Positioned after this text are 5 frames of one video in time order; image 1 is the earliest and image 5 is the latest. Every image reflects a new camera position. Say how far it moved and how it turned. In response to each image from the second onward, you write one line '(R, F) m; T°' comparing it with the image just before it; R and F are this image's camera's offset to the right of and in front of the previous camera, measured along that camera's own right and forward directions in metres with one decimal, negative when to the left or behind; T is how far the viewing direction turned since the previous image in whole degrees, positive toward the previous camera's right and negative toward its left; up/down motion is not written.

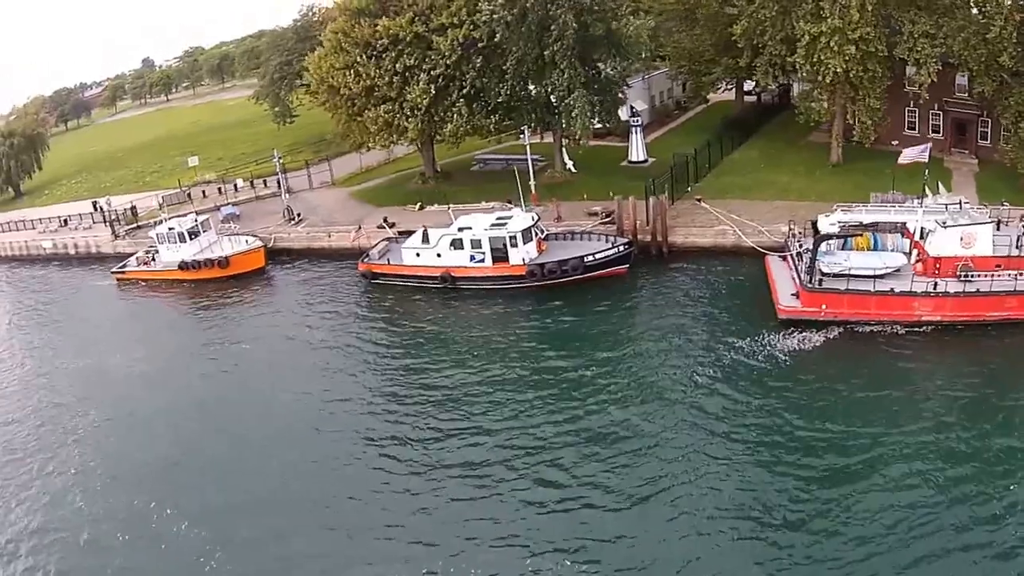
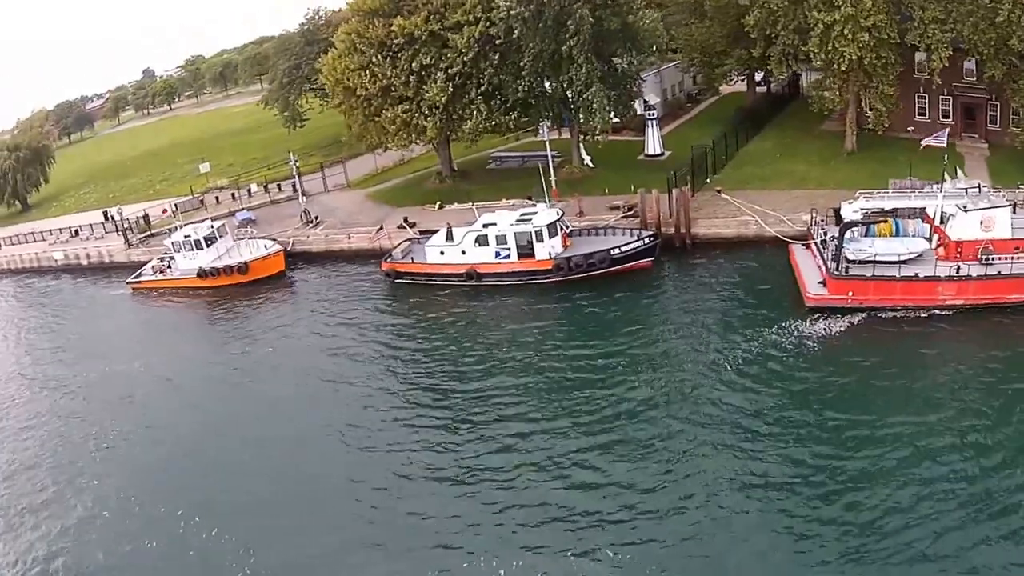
(-0.9, 0.0) m; 0°
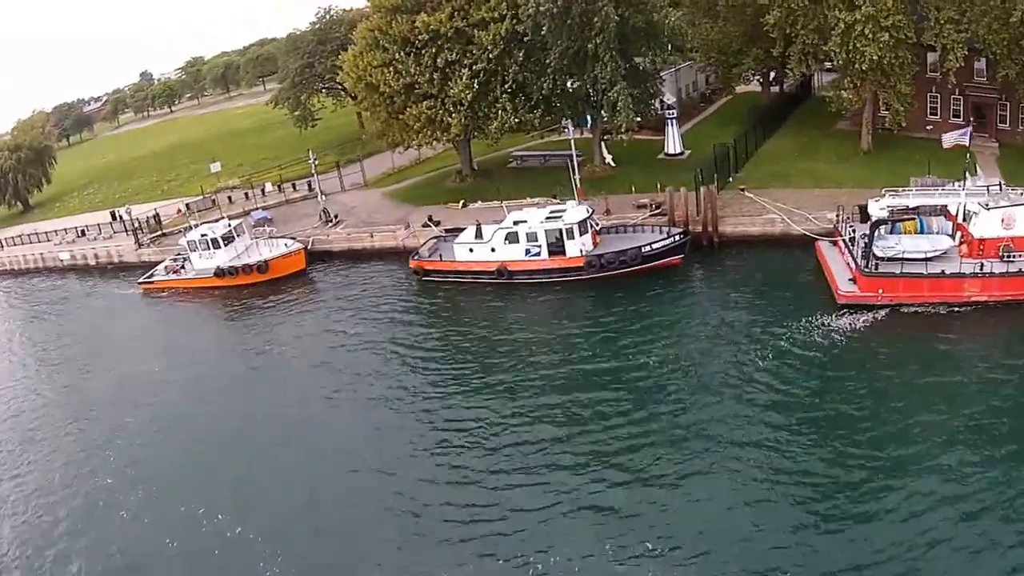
(-1.4, +0.1) m; 0°
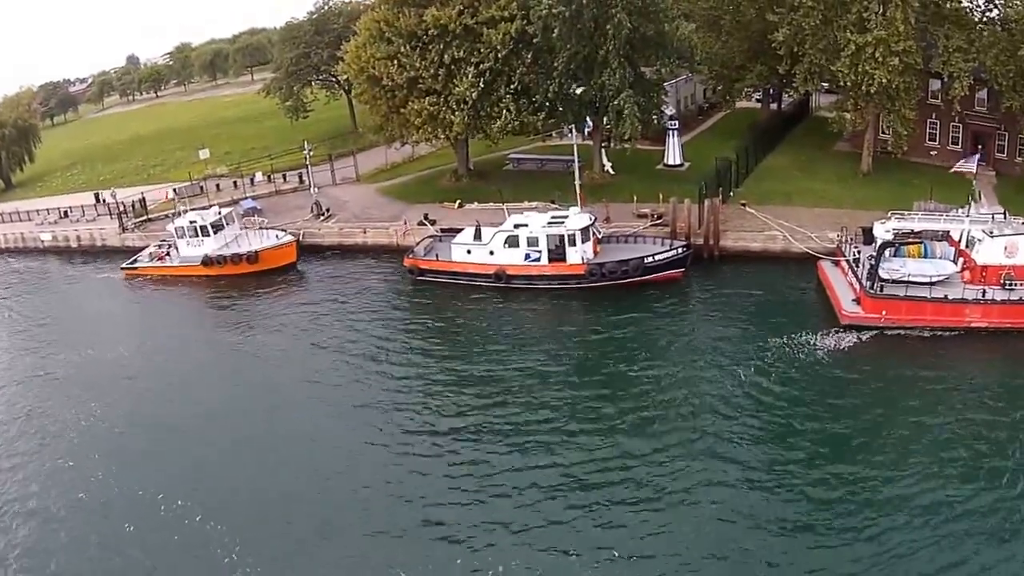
(-0.6, +0.8) m; +1°
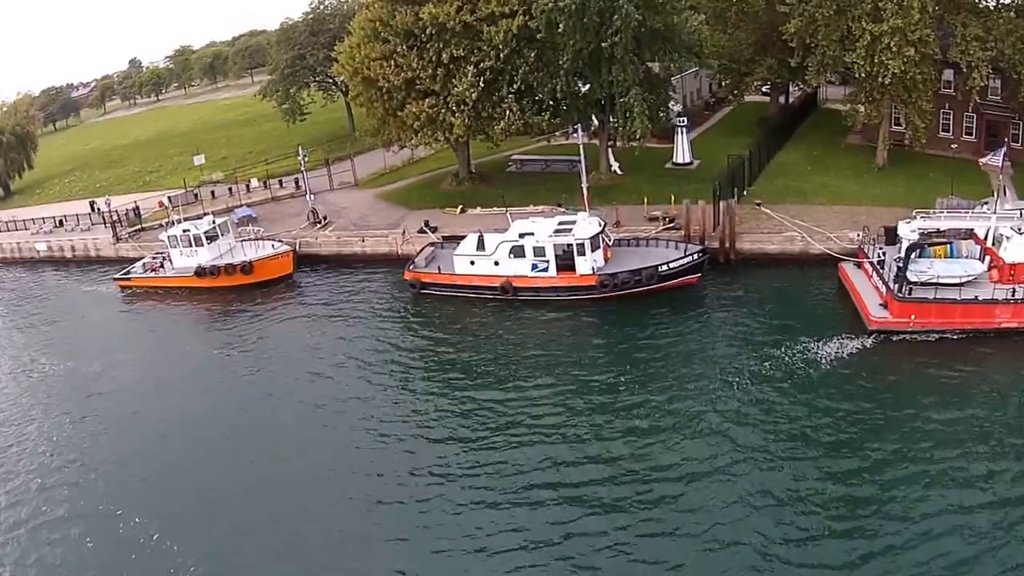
(-0.1, +1.9) m; 0°
